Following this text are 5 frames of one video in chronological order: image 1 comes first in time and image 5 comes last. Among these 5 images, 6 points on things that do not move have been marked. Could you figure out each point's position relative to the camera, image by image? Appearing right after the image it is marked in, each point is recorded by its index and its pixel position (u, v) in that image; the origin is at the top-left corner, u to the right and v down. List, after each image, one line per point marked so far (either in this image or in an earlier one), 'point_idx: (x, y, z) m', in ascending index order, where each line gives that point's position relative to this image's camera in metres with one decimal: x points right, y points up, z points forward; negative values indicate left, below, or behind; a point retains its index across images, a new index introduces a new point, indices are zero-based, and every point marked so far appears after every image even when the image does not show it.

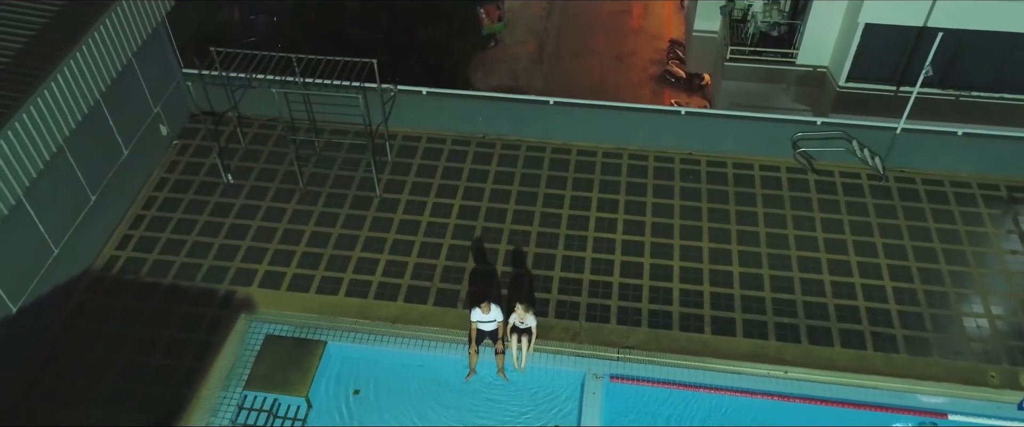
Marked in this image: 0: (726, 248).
0: (+2.3, -0.3, +6.8) m
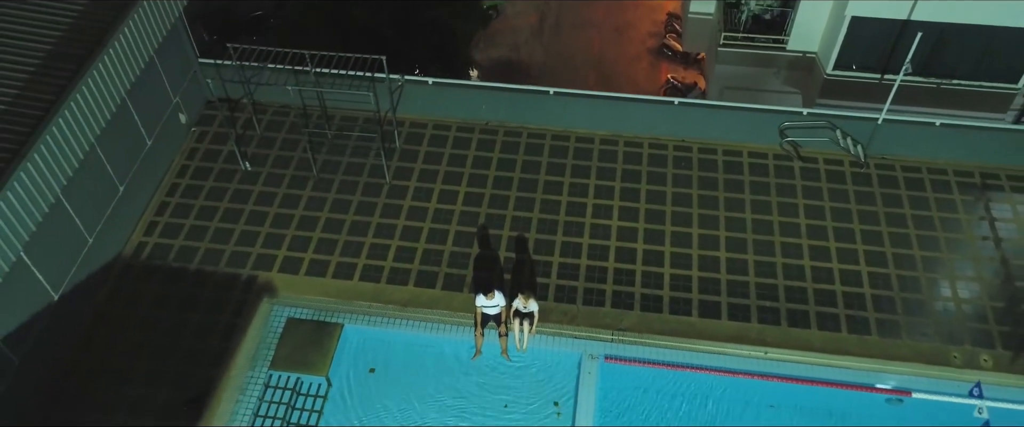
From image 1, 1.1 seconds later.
0: (+2.3, -0.2, +7.3) m
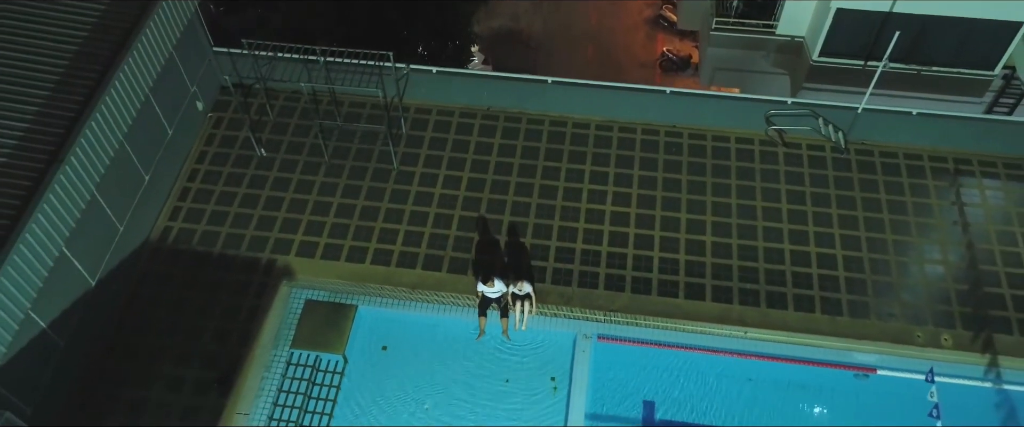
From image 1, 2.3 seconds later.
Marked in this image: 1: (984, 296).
0: (+2.3, -0.1, +7.8) m
1: (+5.1, -0.8, +6.8) m
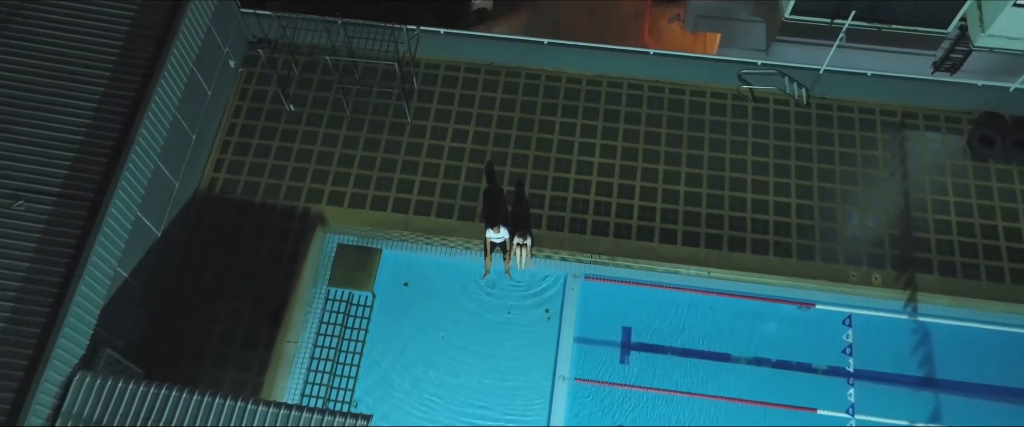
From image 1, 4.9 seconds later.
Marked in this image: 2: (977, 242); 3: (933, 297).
0: (+2.3, +0.5, +8.9) m
1: (+5.2, -0.4, +8.2) m
2: (+5.9, -0.4, +8.1) m
3: (+5.2, -1.0, +8.0) m
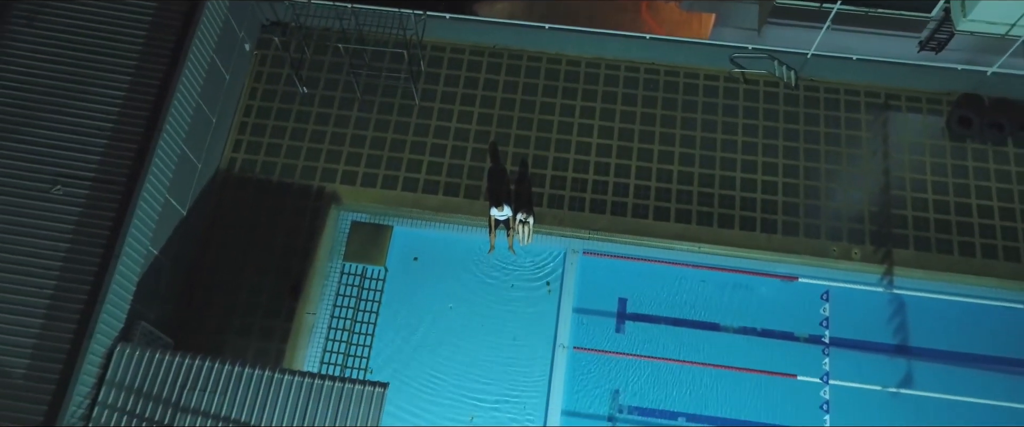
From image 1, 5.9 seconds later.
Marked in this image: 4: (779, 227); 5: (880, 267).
0: (+2.3, +0.8, +9.3) m
1: (+5.2, -0.1, +8.8) m
2: (+5.9, -0.1, +8.6) m
3: (+5.3, -0.8, +8.6) m
4: (+3.8, -0.3, +9.0) m
5: (+5.0, -0.8, +8.6) m
